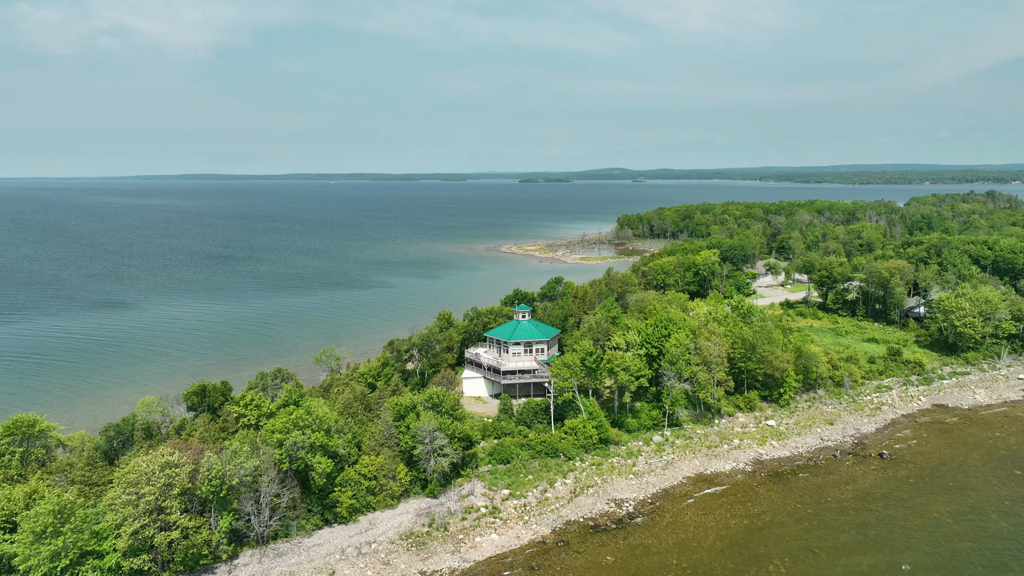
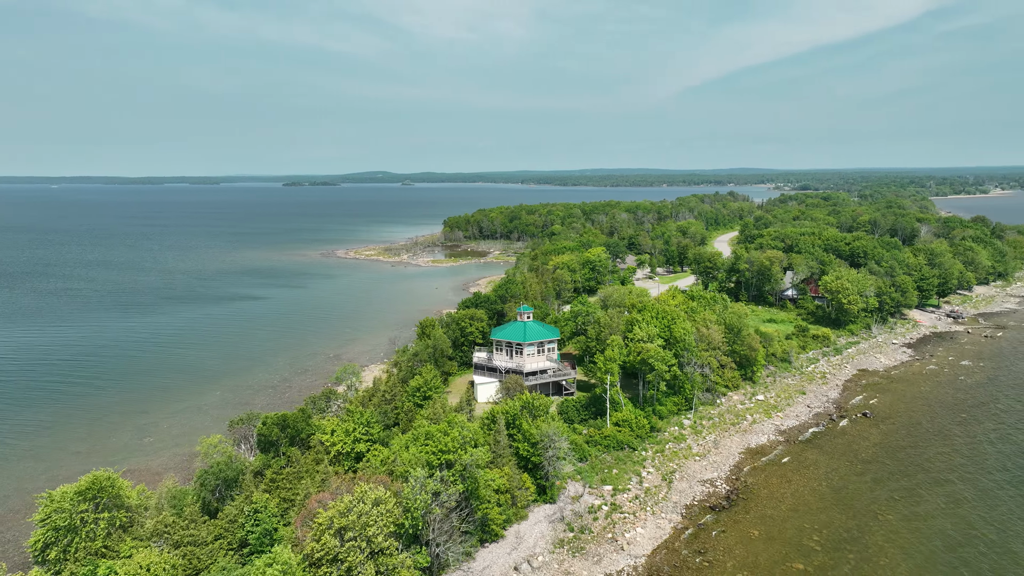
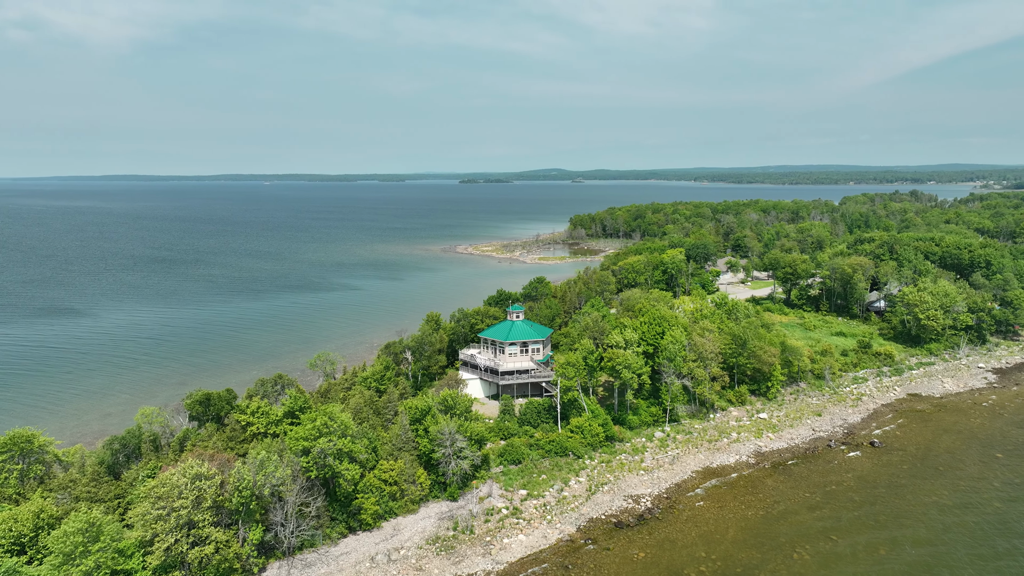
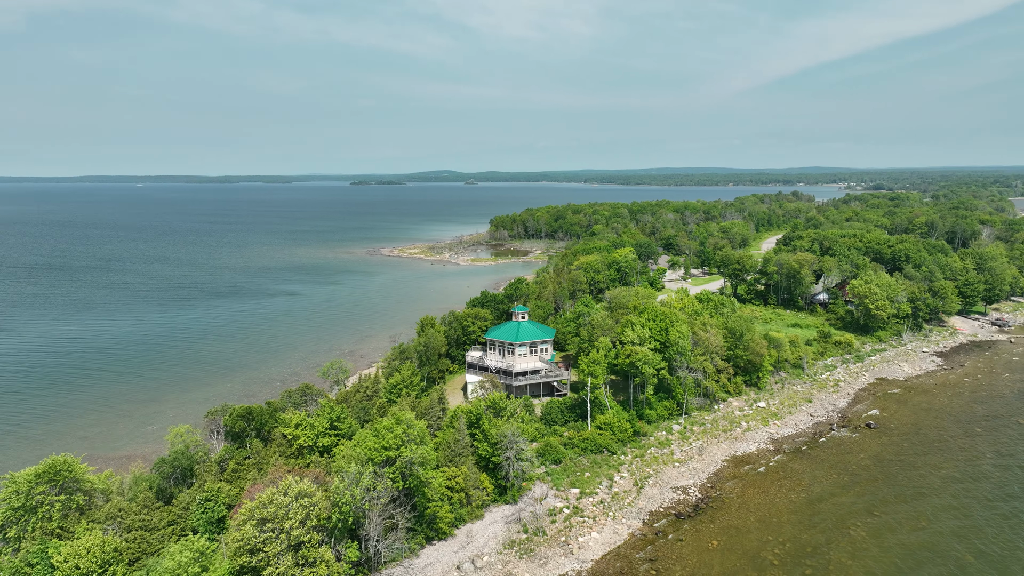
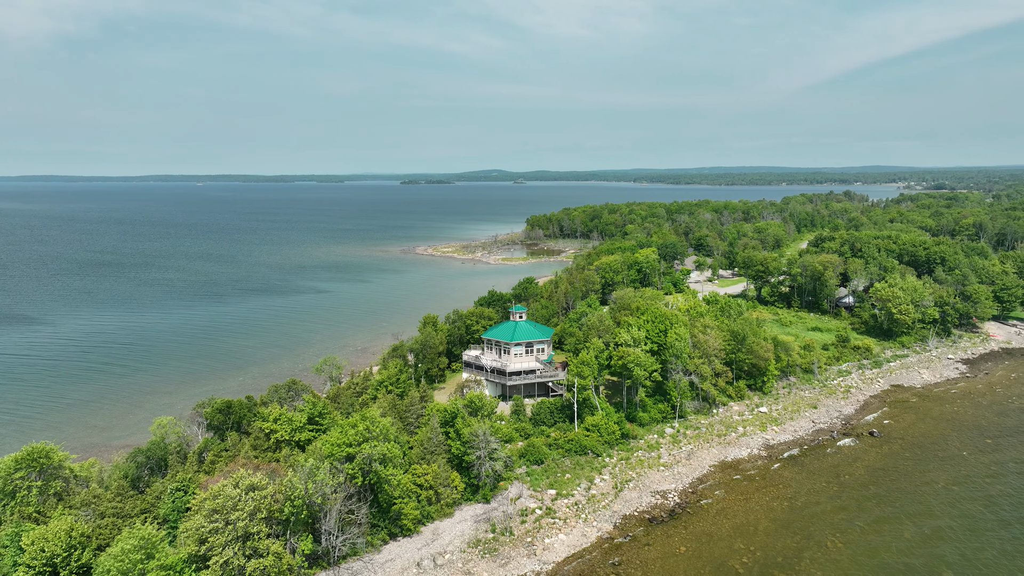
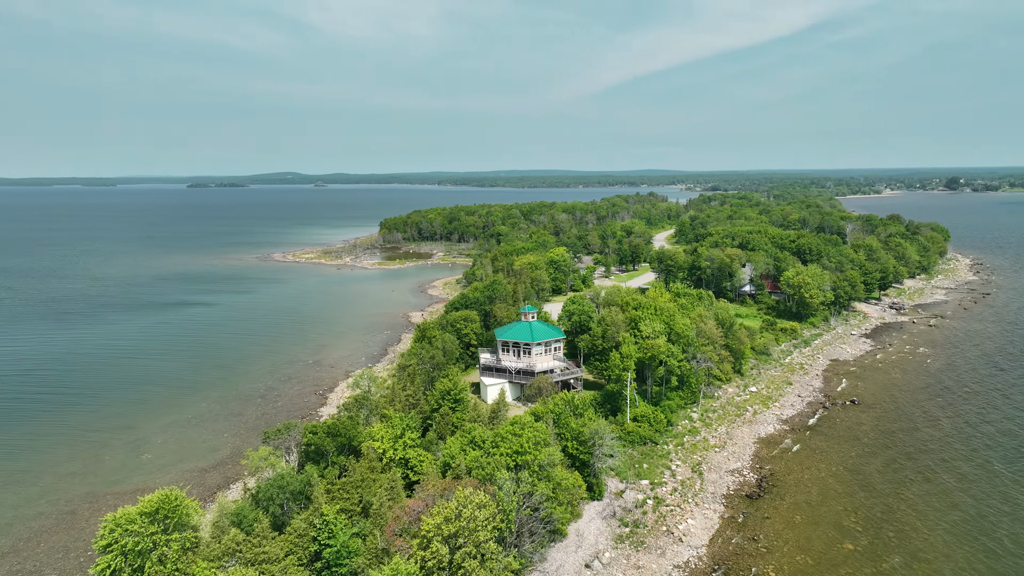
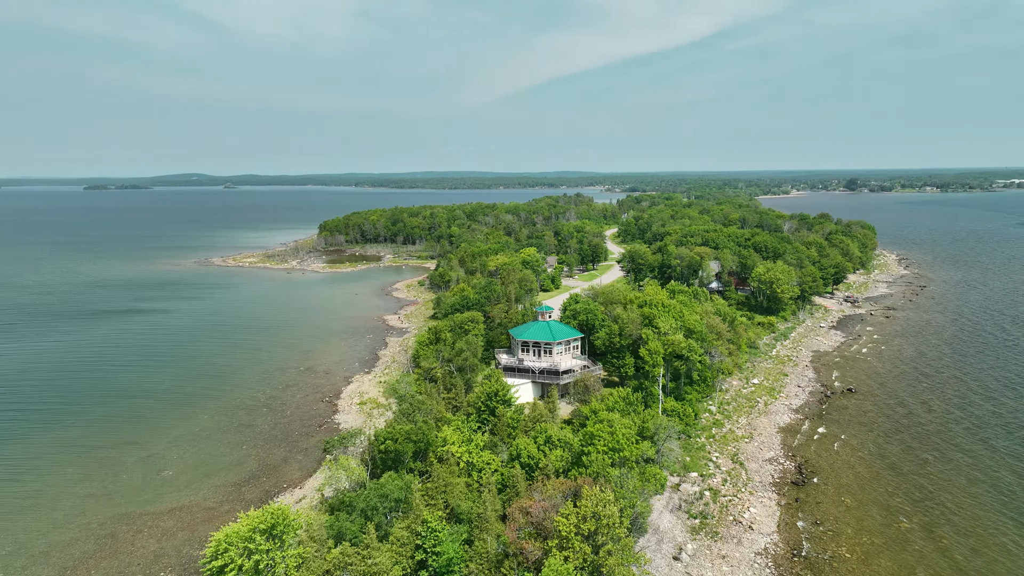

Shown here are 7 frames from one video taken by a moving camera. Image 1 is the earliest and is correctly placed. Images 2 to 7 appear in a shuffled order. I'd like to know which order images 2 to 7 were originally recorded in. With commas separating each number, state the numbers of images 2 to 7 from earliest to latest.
3, 5, 4, 2, 6, 7
